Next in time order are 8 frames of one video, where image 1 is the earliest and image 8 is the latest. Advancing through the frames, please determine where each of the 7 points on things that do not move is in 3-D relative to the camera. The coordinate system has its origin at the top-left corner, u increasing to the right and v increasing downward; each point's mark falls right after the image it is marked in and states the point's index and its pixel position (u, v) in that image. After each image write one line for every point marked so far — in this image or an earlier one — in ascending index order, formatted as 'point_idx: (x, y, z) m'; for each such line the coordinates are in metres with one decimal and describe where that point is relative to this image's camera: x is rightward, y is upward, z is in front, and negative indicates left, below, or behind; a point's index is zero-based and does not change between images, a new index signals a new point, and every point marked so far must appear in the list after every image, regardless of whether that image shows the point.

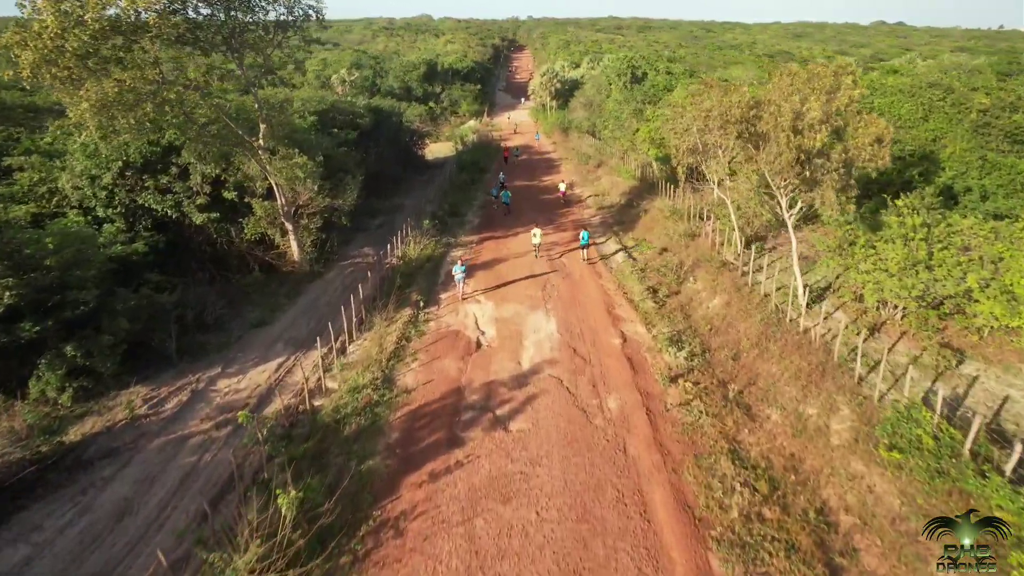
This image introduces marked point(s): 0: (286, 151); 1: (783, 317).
0: (-7.3, +4.4, +16.8) m
1: (+7.3, -0.8, +14.1) m
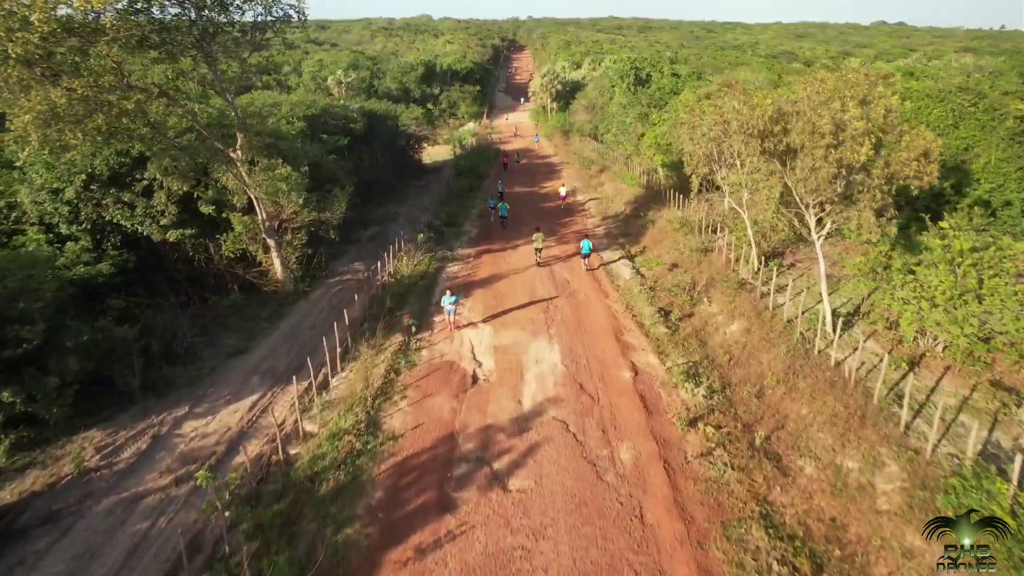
0: (-7.3, +3.7, +15.5) m
1: (+7.3, -1.4, +12.8) m
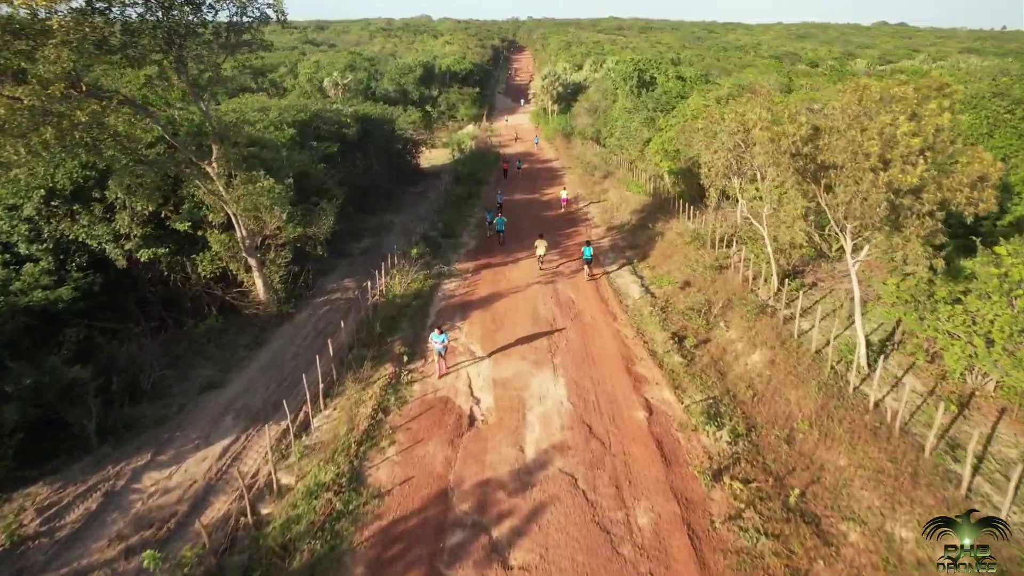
0: (-7.3, +3.0, +14.3) m
1: (+7.3, -2.1, +11.6) m
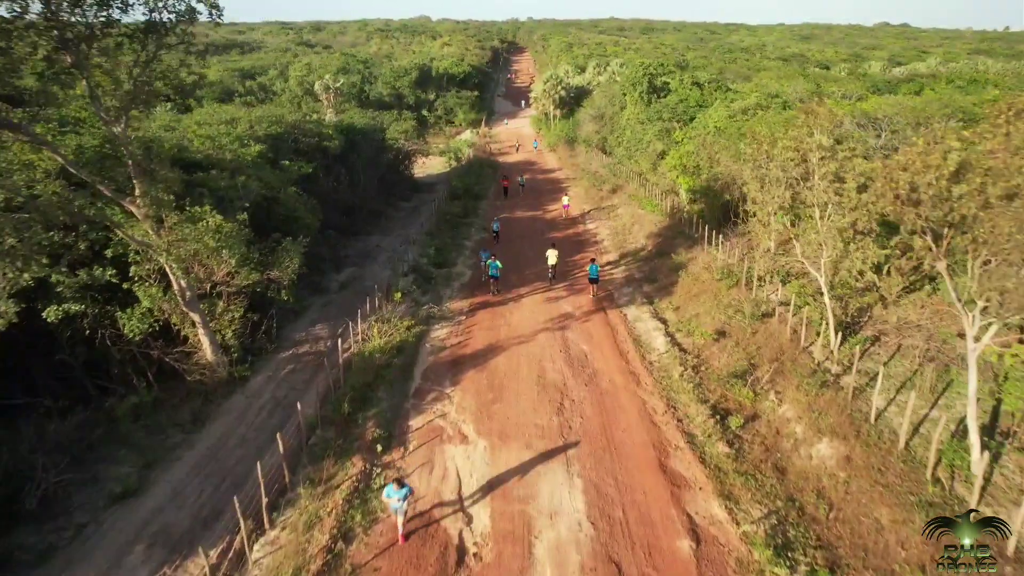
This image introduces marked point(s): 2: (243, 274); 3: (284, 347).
0: (-7.3, +1.6, +11.5) m
1: (+7.3, -3.5, +8.8) m
2: (-6.6, +0.4, +12.9) m
3: (-6.3, -1.6, +14.6) m
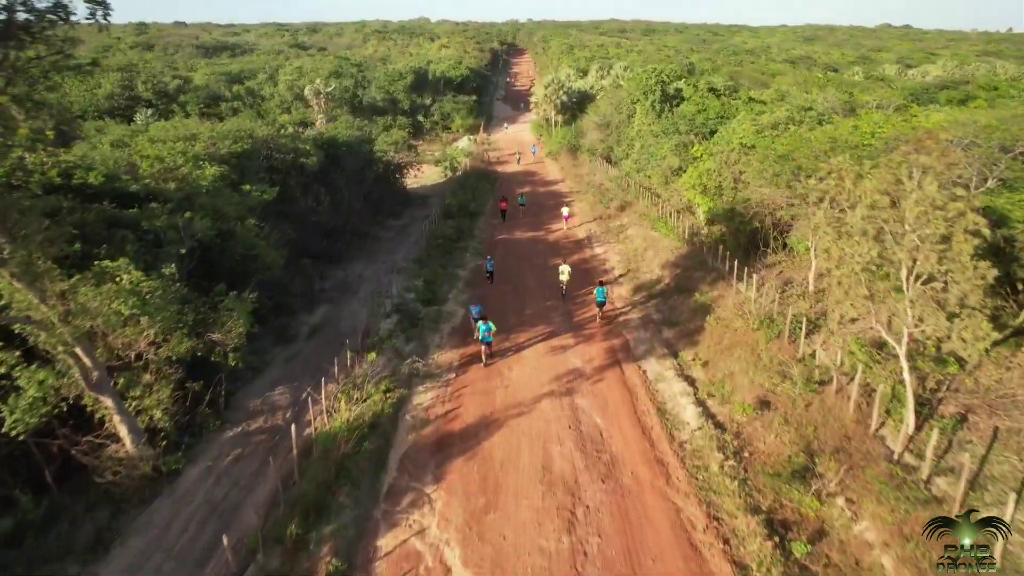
0: (-7.3, +0.2, +8.9) m
1: (+7.3, -4.9, +6.2) m
2: (-6.6, -1.0, +10.3) m
3: (-6.4, -3.1, +12.0) m
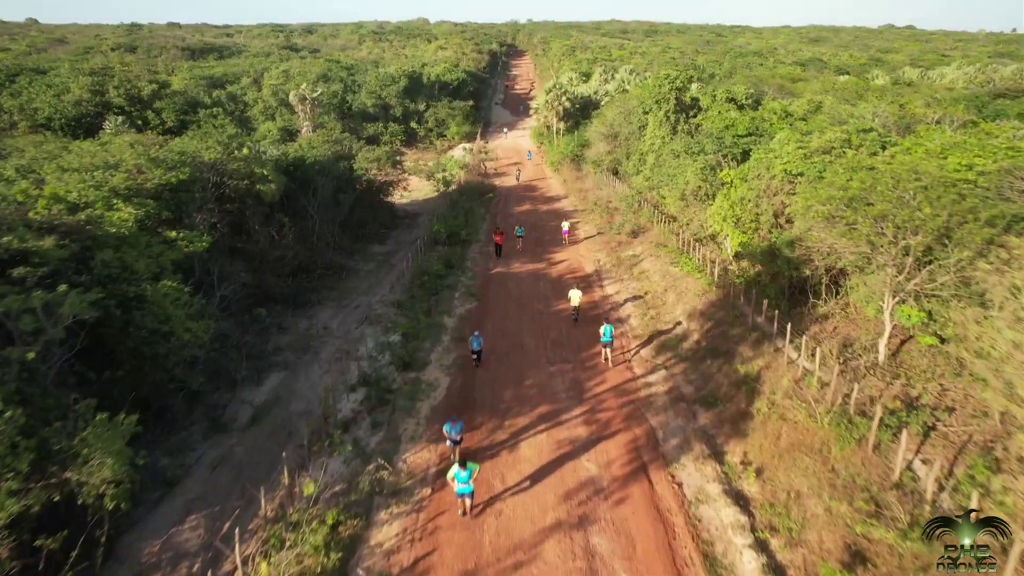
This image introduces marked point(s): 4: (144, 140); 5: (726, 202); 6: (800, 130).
0: (-7.5, -1.6, +5.4) m
1: (+7.1, -6.7, +2.7) m
2: (-6.8, -2.8, +6.8) m
3: (-6.5, -4.9, +8.5) m
4: (-12.9, +5.2, +18.4) m
5: (+7.5, +3.0, +18.5) m
6: (+9.9, +5.5, +18.1) m
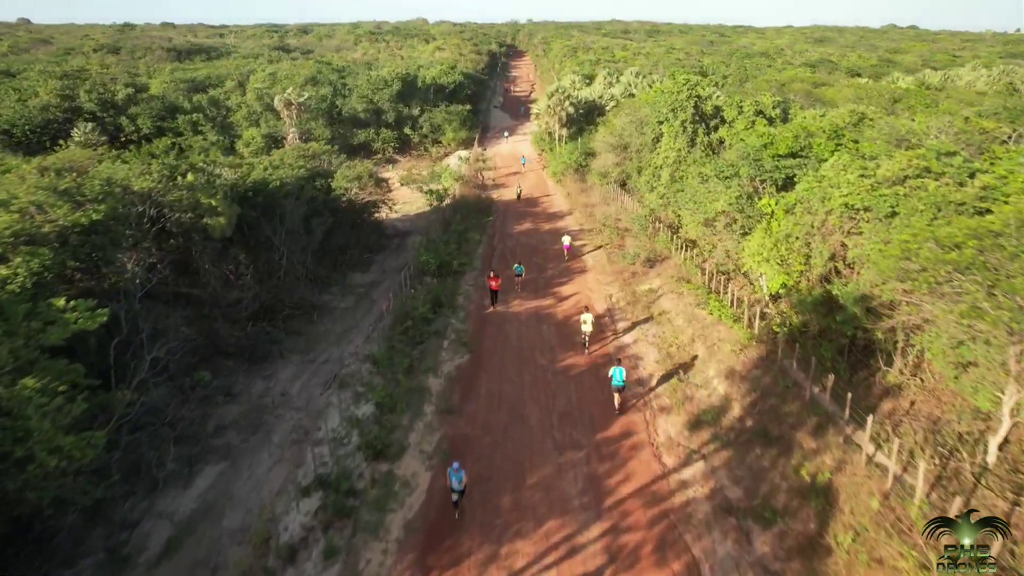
0: (-7.5, -3.2, +2.2) m
1: (+7.1, -8.3, -0.5) m
2: (-6.8, -4.4, +3.6) m
3: (-6.6, -6.4, +5.4) m
4: (-12.9, +3.6, +15.3) m
5: (+7.4, +1.5, +15.4) m
6: (+9.9, +3.9, +15.0) m
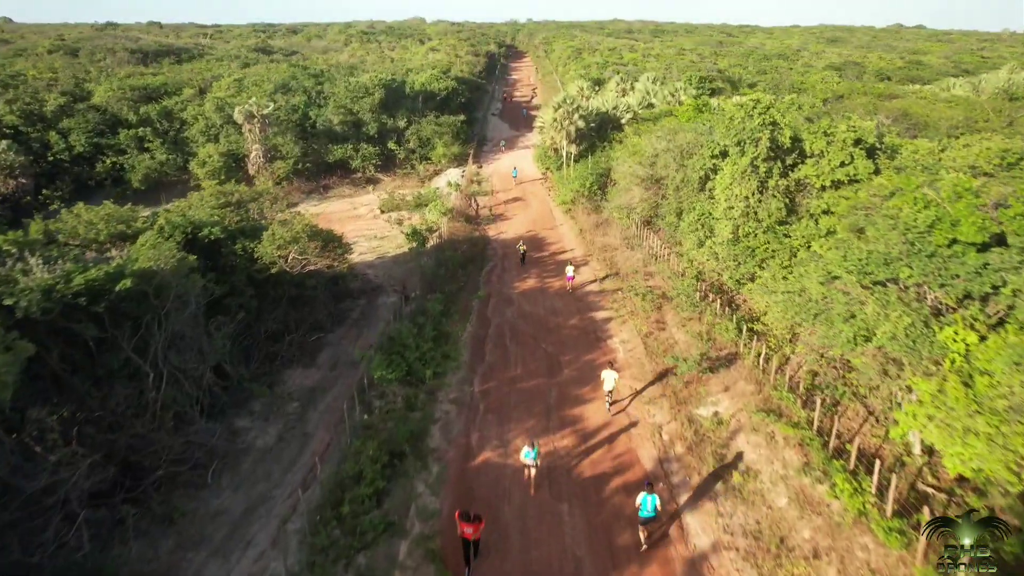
0: (-7.5, -6.6, -4.6) m
1: (+7.1, -11.7, -7.3) m
2: (-6.8, -7.9, -3.2) m
3: (-6.5, -9.9, -1.5) m
4: (-12.9, +0.2, +8.4) m
5: (+7.4, -2.0, +8.5) m
6: (+9.9, +0.5, +8.1) m
